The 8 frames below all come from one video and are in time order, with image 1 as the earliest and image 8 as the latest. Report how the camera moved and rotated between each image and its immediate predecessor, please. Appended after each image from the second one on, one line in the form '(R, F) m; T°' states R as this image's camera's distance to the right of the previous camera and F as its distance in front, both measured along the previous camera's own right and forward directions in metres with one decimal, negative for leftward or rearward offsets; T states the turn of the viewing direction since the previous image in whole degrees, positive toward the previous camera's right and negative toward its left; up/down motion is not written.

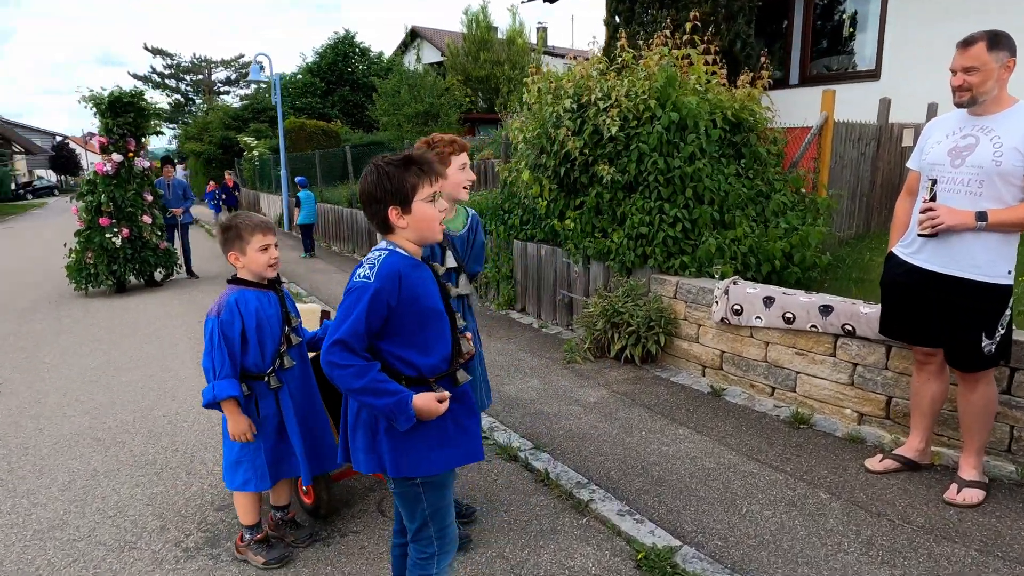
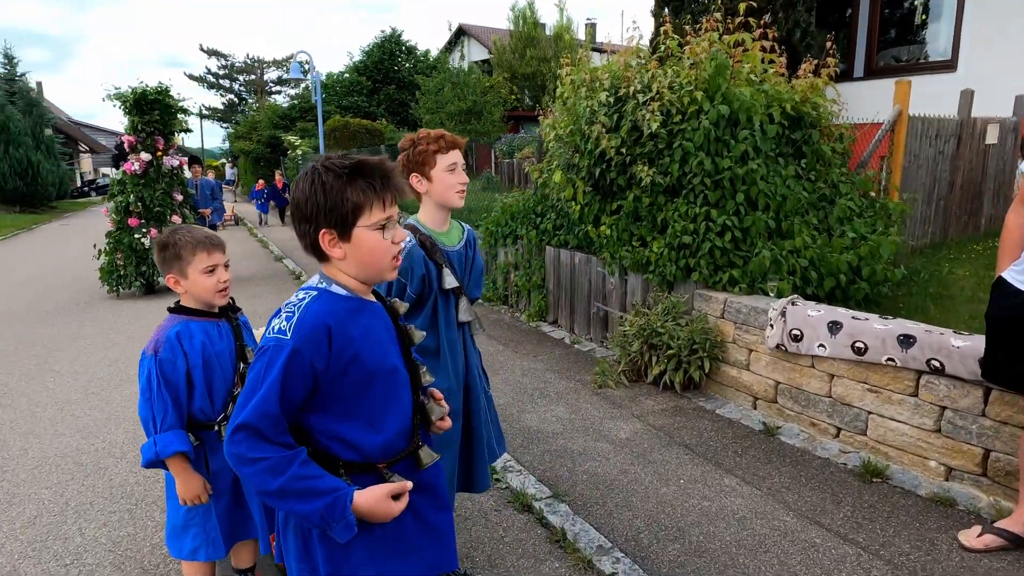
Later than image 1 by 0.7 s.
(+0.2, +0.6) m; -4°
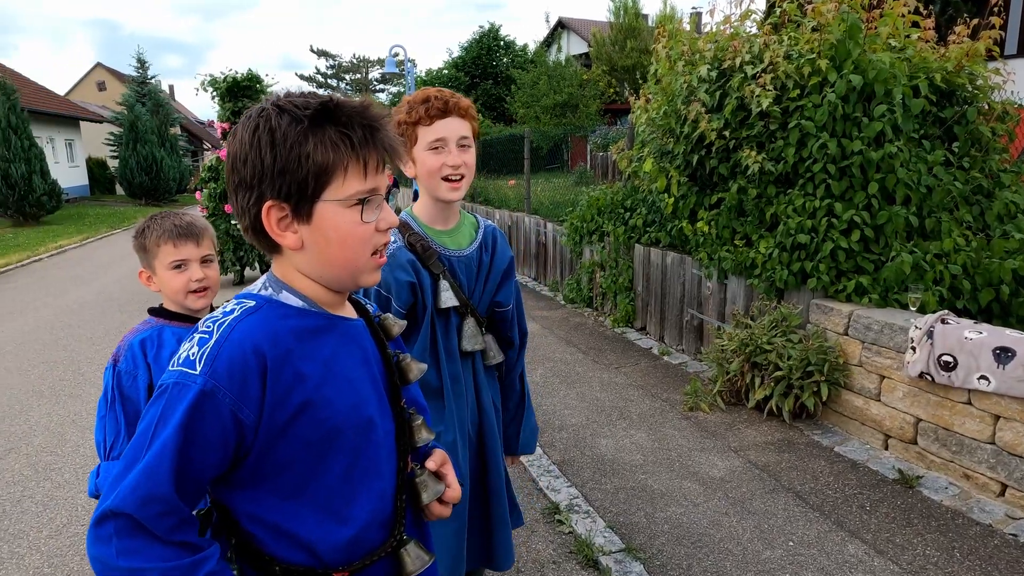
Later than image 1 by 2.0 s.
(+0.1, +0.6) m; -8°
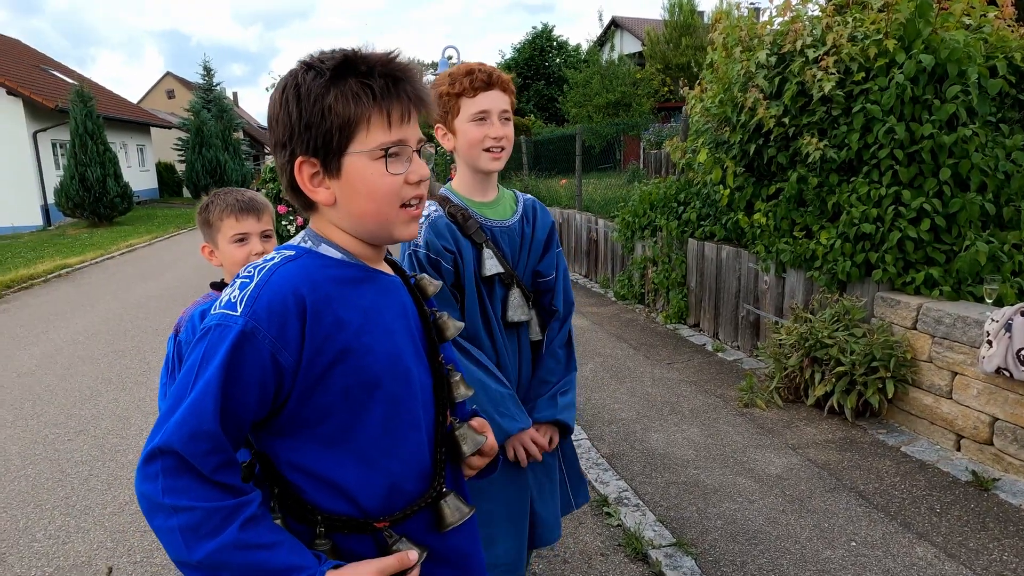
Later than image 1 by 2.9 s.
(0.0, 0.0) m; -4°
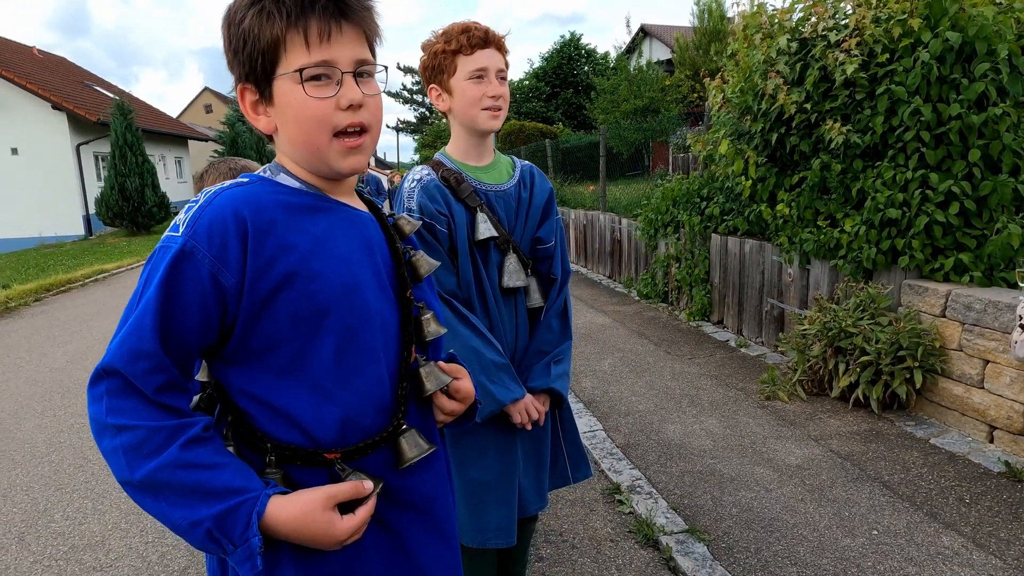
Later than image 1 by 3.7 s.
(+0.1, 0.0) m; -3°
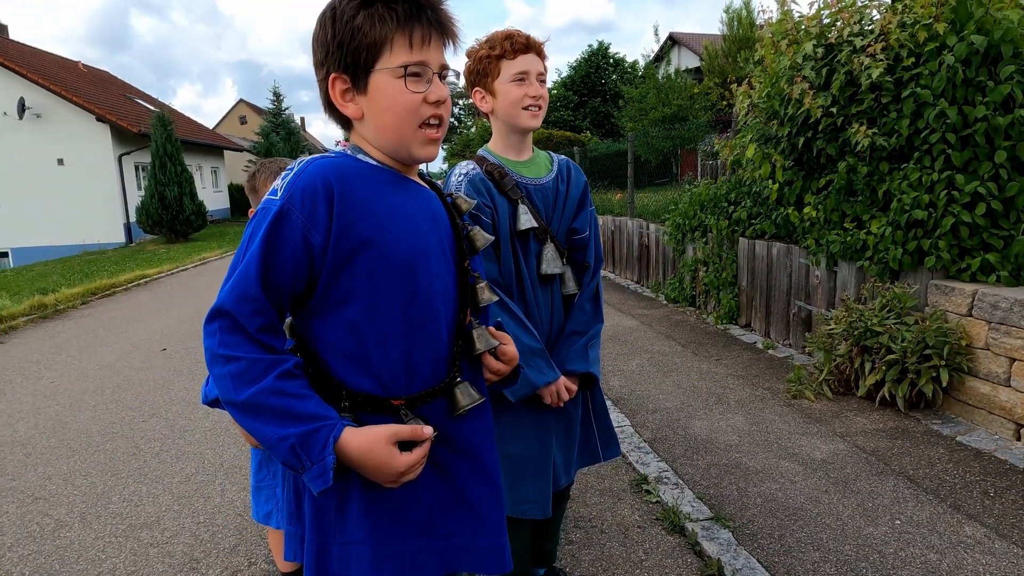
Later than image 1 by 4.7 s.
(0.0, -0.1) m; -2°
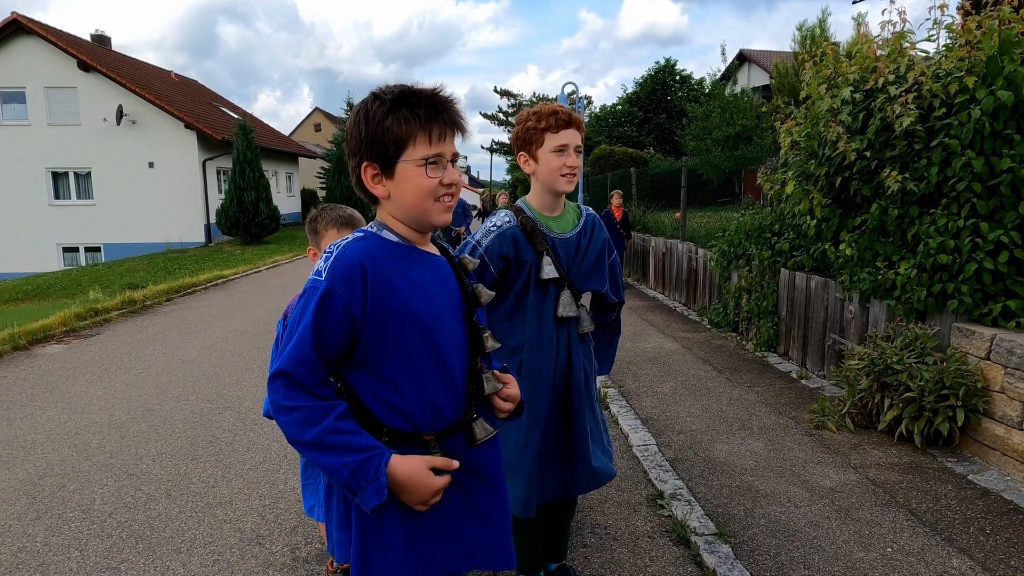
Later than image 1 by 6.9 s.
(+0.1, -0.4) m; -5°
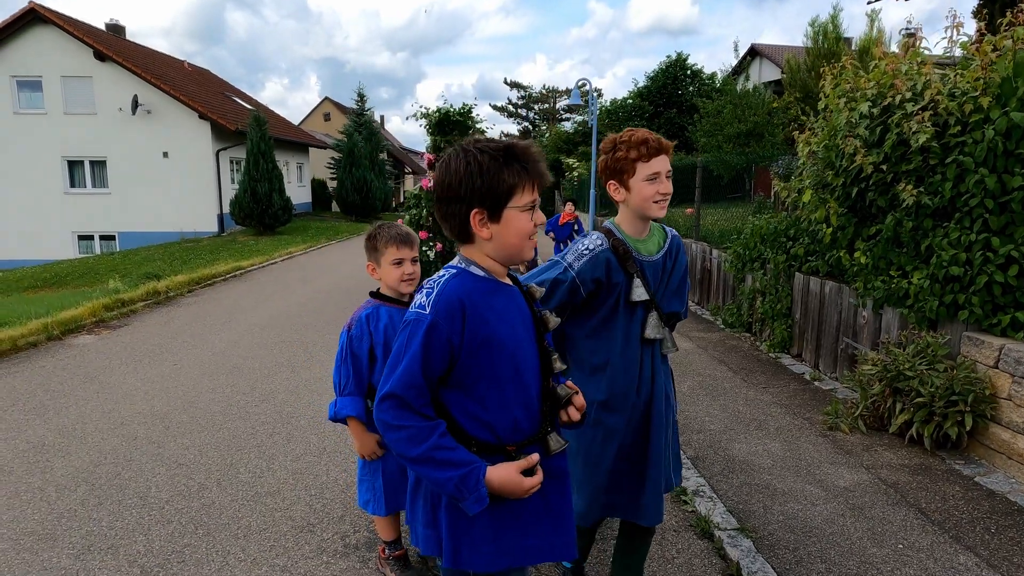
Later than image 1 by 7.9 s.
(-0.2, -0.2) m; 0°
